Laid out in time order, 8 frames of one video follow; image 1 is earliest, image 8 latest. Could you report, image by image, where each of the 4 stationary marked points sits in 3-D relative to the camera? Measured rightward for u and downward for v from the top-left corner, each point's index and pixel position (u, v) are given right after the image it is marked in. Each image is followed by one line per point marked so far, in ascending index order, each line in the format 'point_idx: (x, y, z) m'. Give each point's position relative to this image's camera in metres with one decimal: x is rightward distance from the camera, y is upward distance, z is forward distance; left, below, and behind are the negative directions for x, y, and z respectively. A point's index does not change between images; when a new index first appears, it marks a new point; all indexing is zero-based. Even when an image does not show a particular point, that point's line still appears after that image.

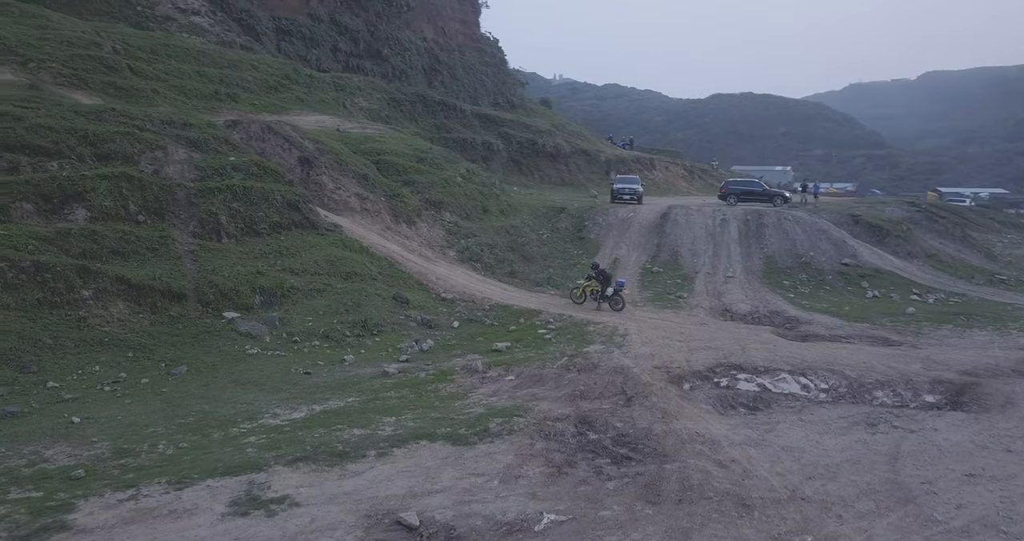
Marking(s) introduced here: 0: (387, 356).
0: (-2.2, -1.5, +13.4) m
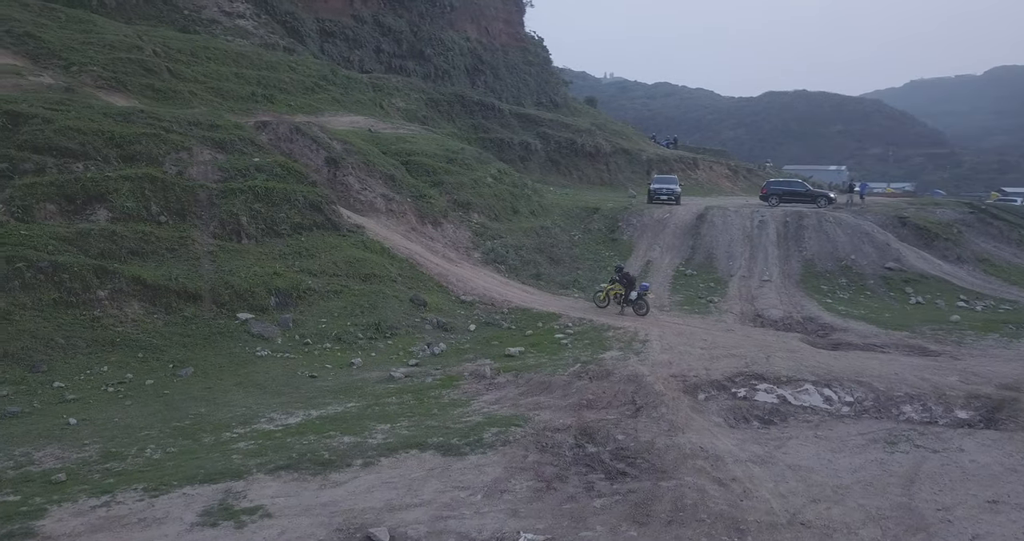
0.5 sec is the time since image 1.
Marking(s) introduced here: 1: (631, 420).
0: (-2.0, -1.5, +13.2) m
1: (+1.6, -2.0, +10.2) m
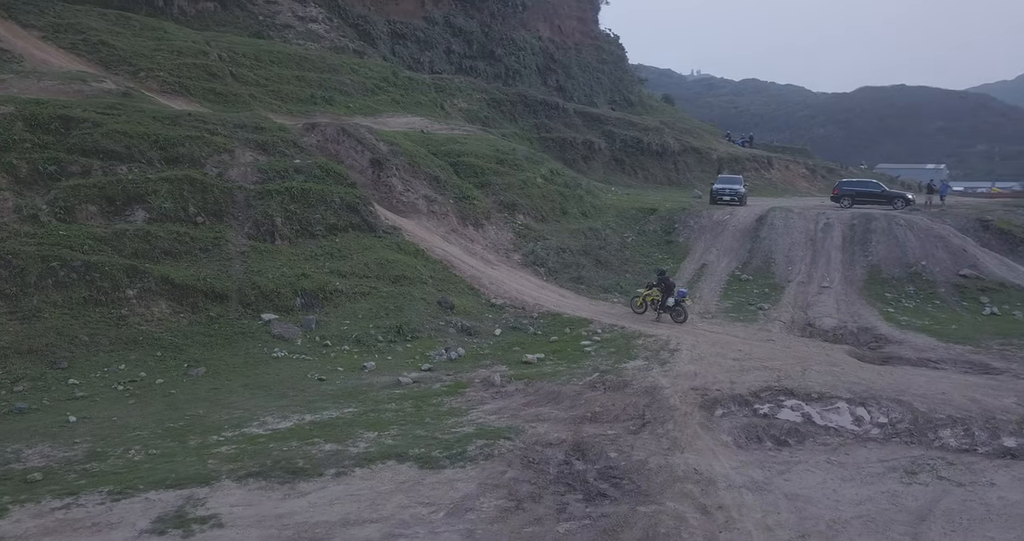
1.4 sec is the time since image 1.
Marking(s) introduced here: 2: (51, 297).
0: (-1.7, -1.6, +13.0) m
1: (+1.5, -2.1, +9.6) m
2: (-7.7, -0.4, +12.7) m
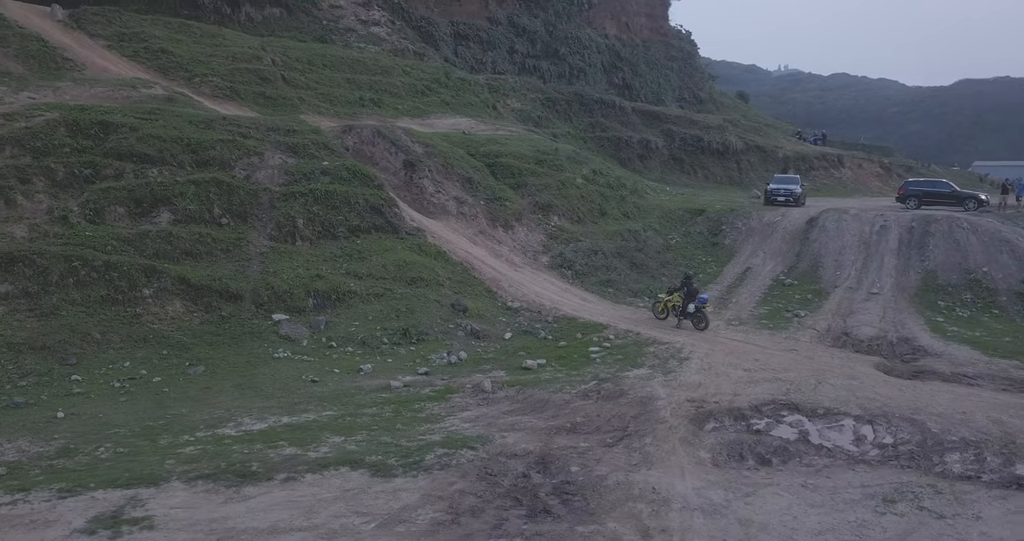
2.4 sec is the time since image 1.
0: (-1.7, -1.6, +13.0) m
1: (+1.1, -2.2, +9.3) m
2: (-7.7, -0.4, +13.3) m
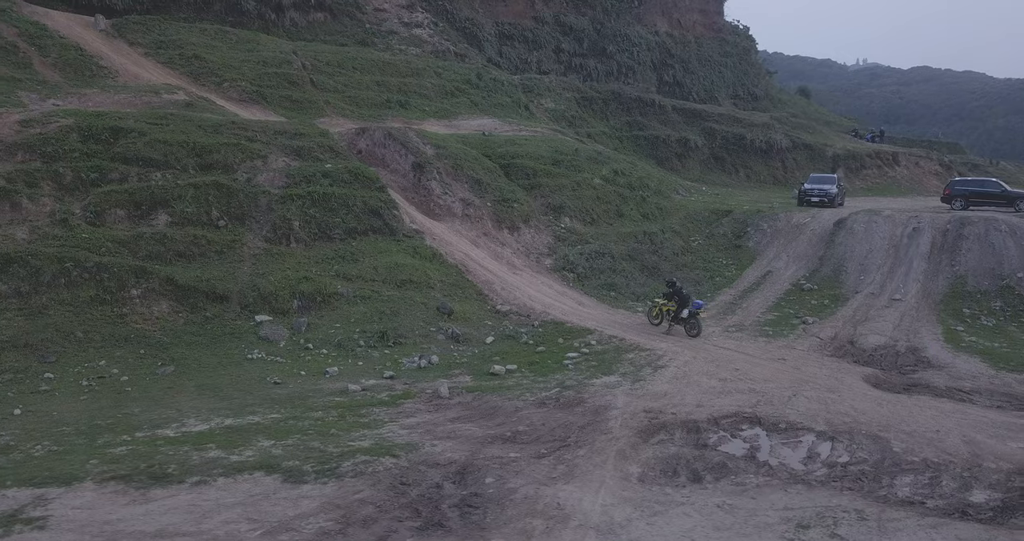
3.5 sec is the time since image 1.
0: (-2.3, -1.7, +13.0) m
1: (+0.2, -2.2, +9.0) m
2: (-8.2, -0.5, +13.8) m
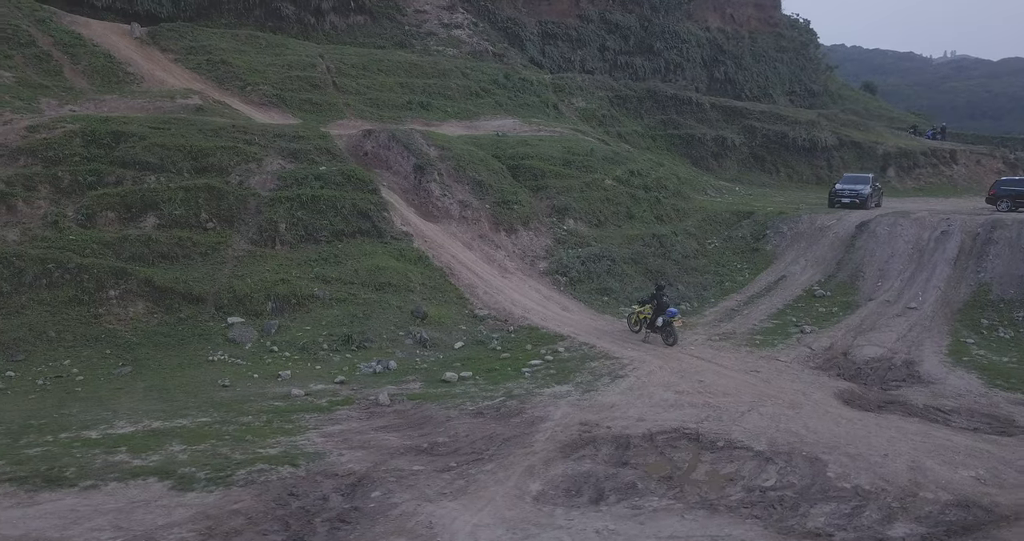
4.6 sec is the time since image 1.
0: (-3.0, -1.8, +12.9) m
1: (-0.9, -2.3, +8.7) m
2: (-8.8, -0.5, +14.3) m
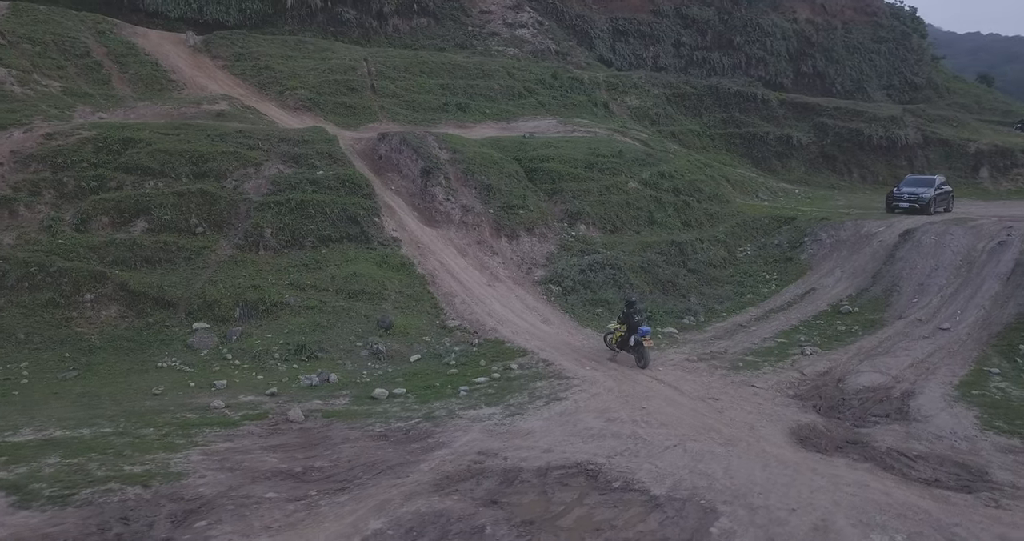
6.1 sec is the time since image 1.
0: (-4.0, -1.9, +12.6) m
1: (-2.5, -2.5, +8.2) m
2: (-9.6, -0.5, +14.8) m
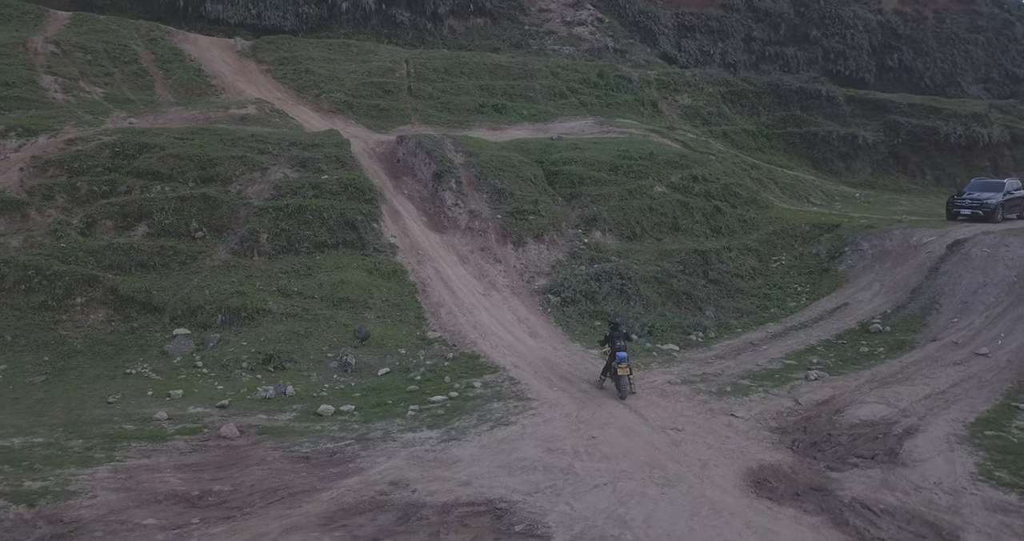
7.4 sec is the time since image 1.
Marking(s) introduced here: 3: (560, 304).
0: (-4.7, -2.0, +12.3) m
1: (-3.7, -2.7, +7.8) m
2: (-9.9, -0.6, +15.2) m
3: (+1.1, -0.7, +16.6) m
